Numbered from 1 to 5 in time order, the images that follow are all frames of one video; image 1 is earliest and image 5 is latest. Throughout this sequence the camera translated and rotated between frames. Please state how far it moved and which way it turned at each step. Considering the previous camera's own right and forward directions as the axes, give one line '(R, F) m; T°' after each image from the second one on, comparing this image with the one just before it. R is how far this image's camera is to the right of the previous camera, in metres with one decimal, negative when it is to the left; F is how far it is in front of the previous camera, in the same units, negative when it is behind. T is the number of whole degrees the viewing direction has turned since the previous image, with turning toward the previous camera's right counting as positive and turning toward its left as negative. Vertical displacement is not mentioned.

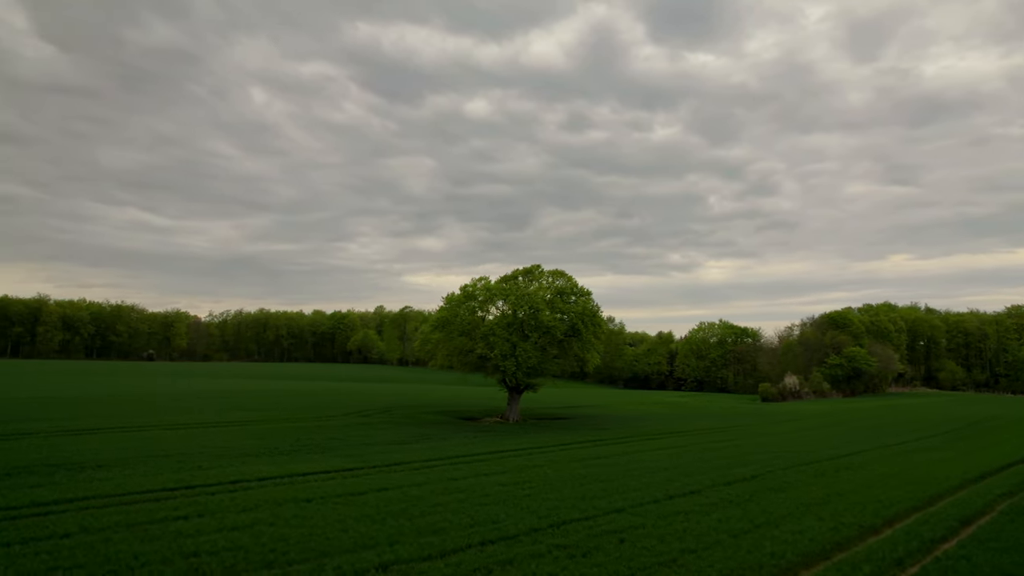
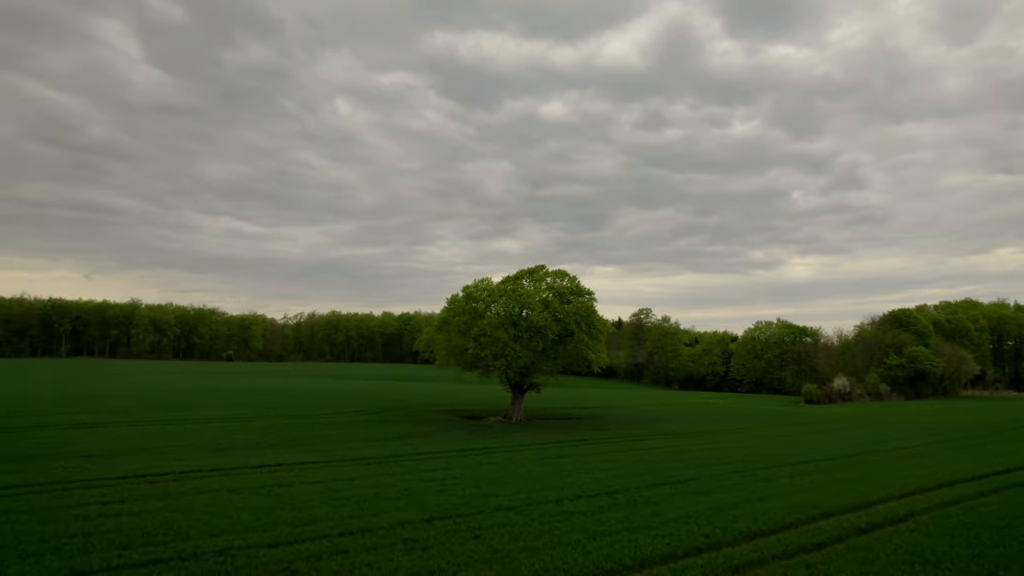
(+4.8, -0.6) m; -8°
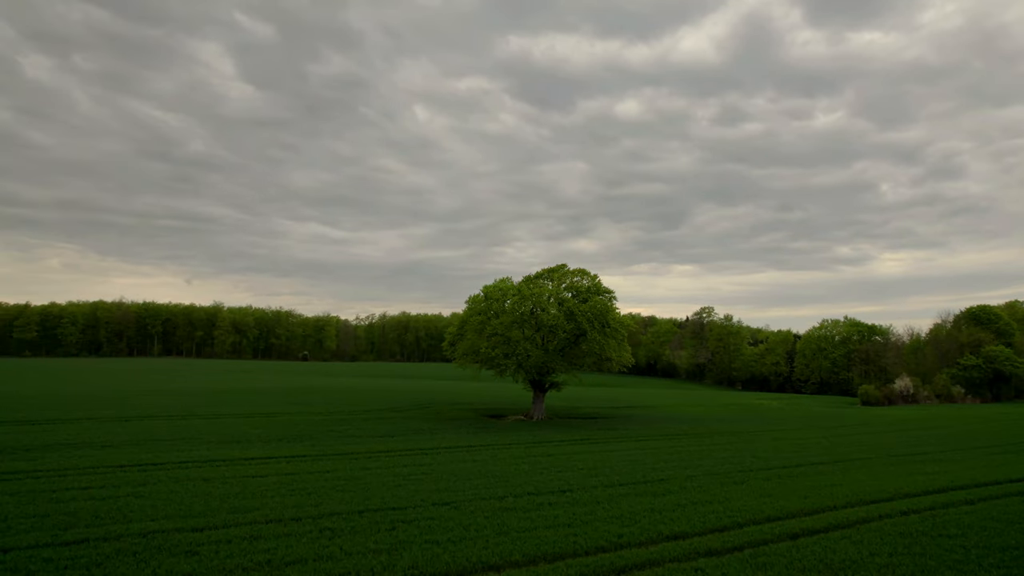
(+3.7, -0.3) m; -7°
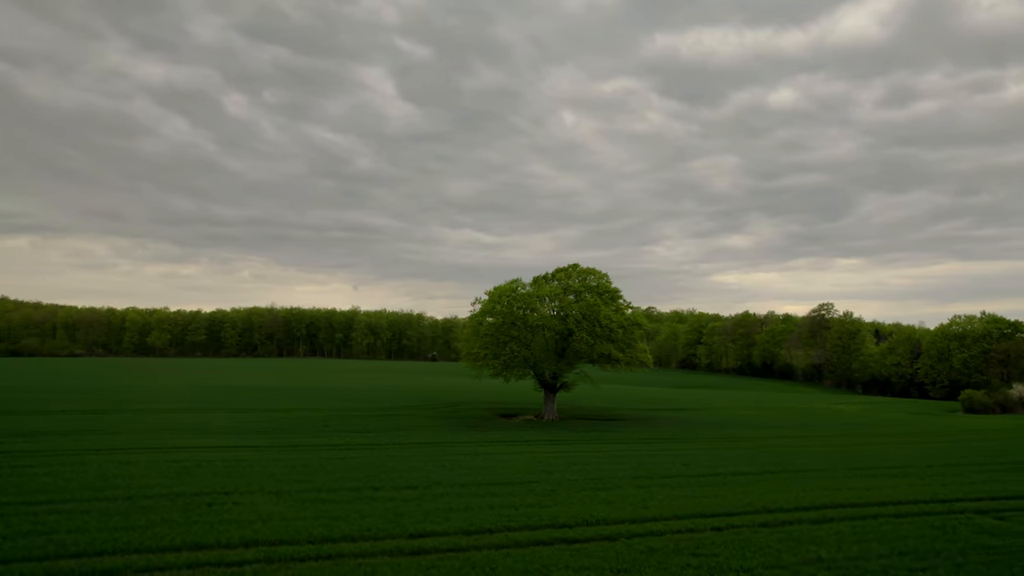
(+9.2, +0.8) m; -16°
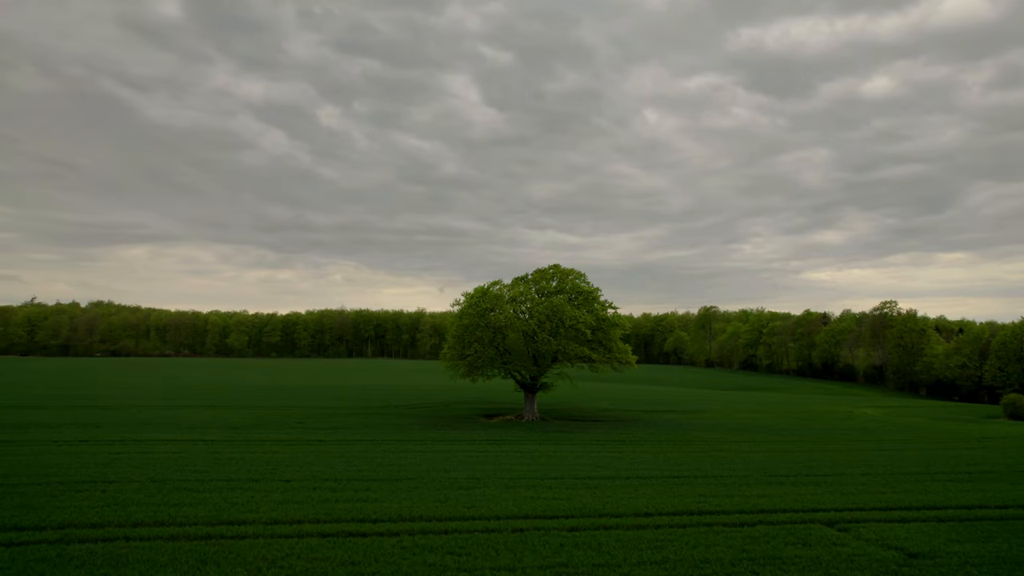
(+6.6, +0.5) m; -9°
